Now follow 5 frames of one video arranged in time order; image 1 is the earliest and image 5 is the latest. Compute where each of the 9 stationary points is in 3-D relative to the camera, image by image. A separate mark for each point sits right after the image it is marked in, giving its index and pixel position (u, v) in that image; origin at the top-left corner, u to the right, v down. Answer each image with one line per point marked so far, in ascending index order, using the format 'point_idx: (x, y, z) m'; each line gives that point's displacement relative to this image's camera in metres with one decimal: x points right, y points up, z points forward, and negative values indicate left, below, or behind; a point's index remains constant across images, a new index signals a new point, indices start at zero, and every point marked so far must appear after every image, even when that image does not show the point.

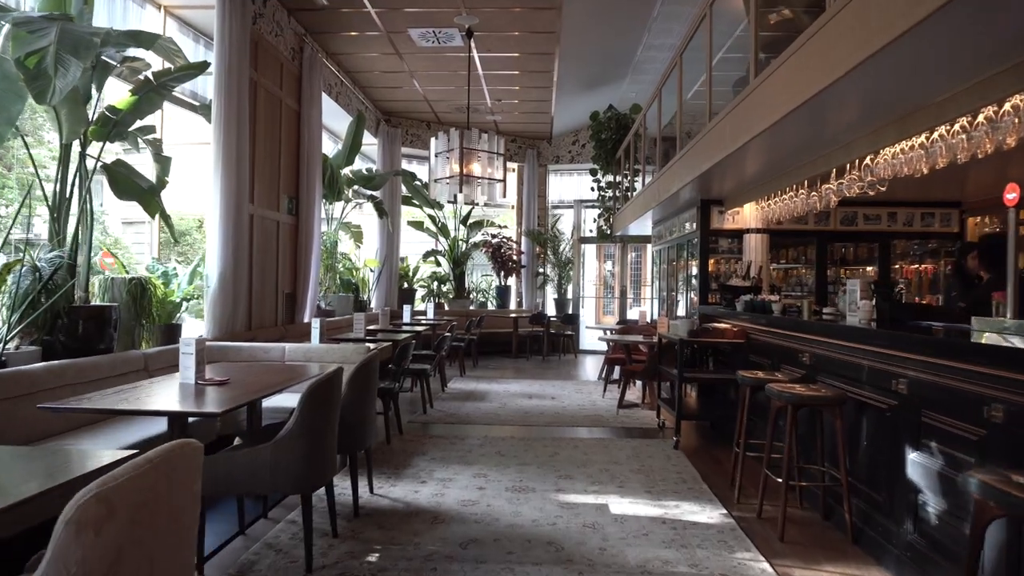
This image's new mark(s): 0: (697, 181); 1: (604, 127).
0: (+1.4, +0.8, +5.5) m
1: (+1.3, +2.3, +9.9) m
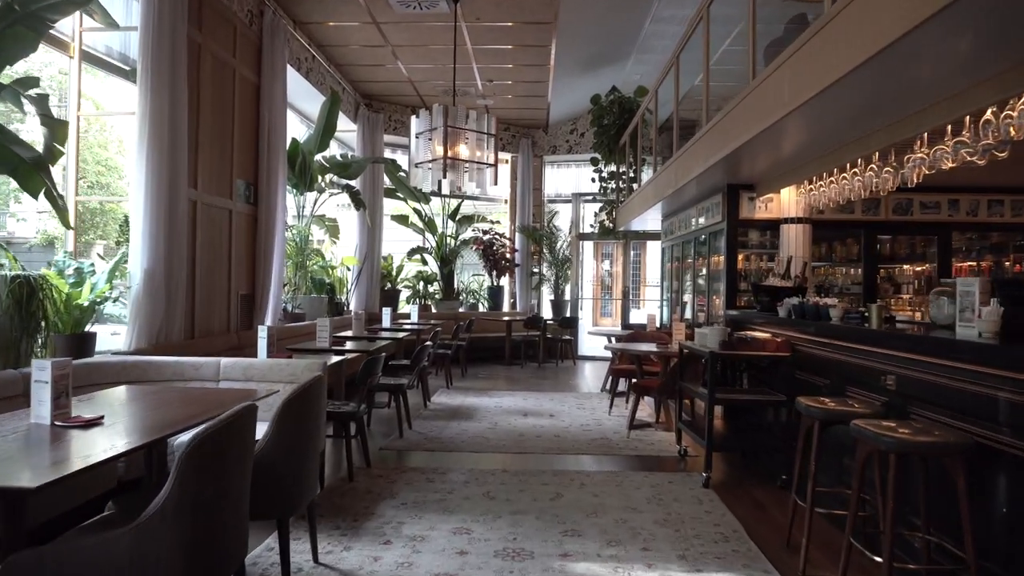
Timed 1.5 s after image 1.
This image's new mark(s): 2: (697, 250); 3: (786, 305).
0: (+1.4, +0.8, +4.6) m
1: (+1.2, +2.3, +9.0) m
2: (+1.8, +0.4, +6.9) m
3: (+1.6, -0.1, +4.0) m
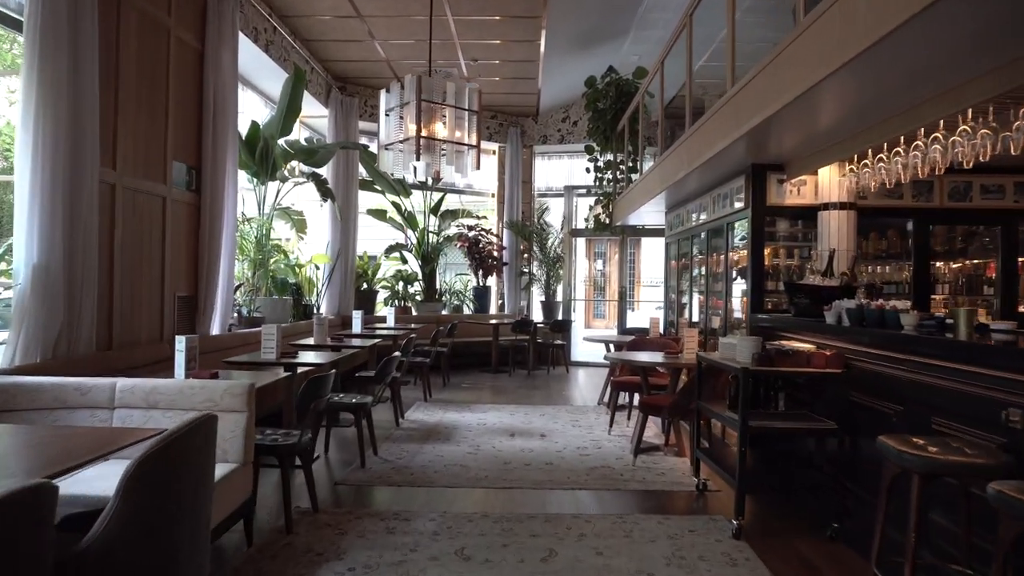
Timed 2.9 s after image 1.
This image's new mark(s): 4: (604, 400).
0: (+1.3, +0.8, +3.8) m
1: (+1.1, +2.3, +8.2) m
2: (+1.6, +0.4, +6.2) m
3: (+1.5, -0.1, +3.2) m
4: (+0.9, -1.1, +6.5) m
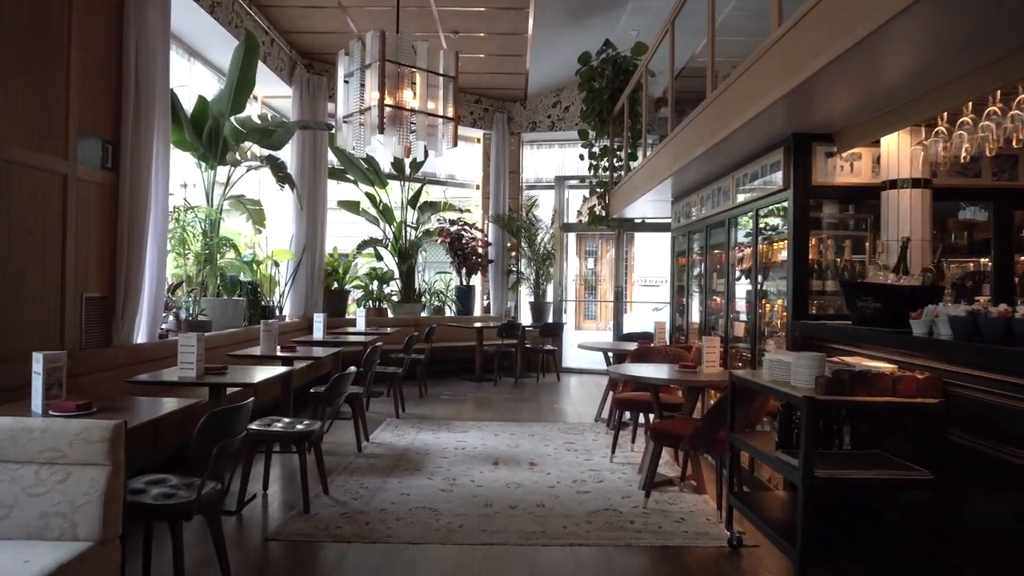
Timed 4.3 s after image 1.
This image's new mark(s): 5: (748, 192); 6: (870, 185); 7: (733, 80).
0: (+1.2, +0.8, +3.0) m
1: (+0.9, +2.3, +7.4) m
2: (+1.5, +0.4, +5.3) m
3: (+1.4, -0.1, +2.4) m
4: (+0.7, -1.1, +5.7) m
5: (+1.4, +0.6, +4.1) m
6: (+1.7, +0.5, +3.3) m
7: (+1.1, +1.0, +3.5) m
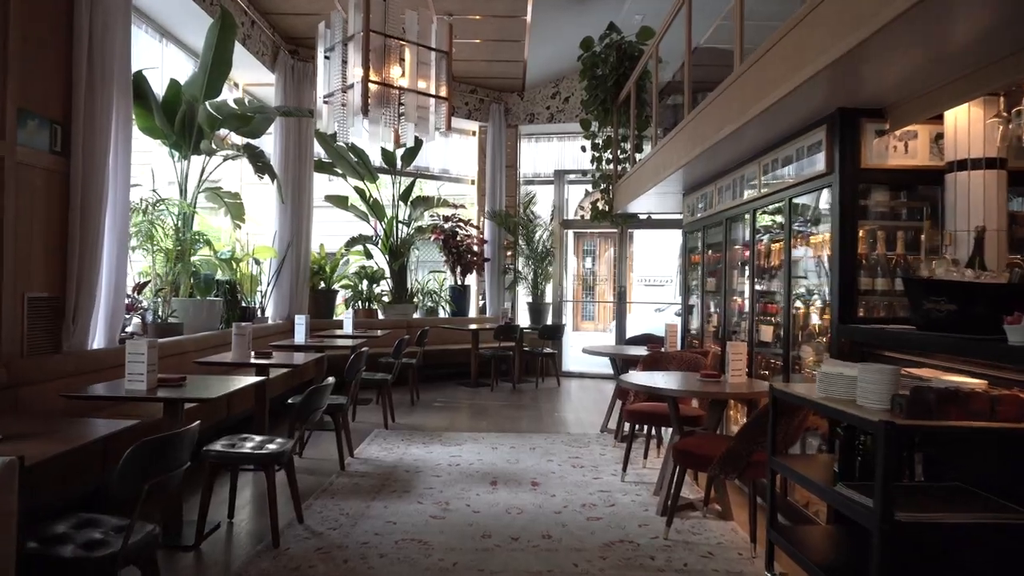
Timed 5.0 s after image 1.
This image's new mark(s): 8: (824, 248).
0: (+1.2, +0.8, +2.6) m
1: (+0.9, +2.3, +7.0) m
2: (+1.5, +0.4, +4.9) m
3: (+1.4, -0.1, +2.0) m
4: (+0.7, -1.1, +5.3) m
5: (+1.4, +0.6, +3.7) m
6: (+1.7, +0.5, +2.9) m
7: (+1.1, +1.1, +3.1) m
8: (+1.5, +0.2, +3.3) m
